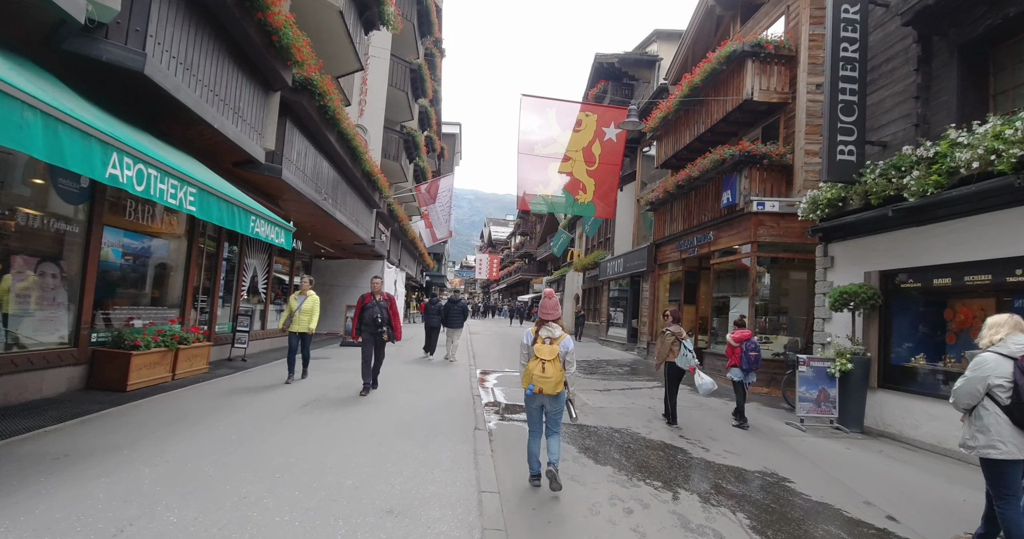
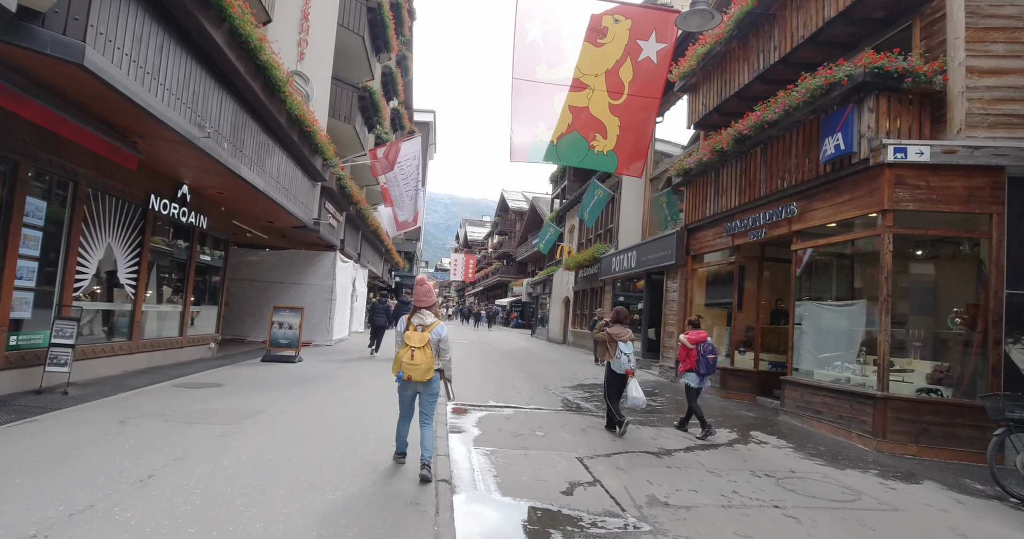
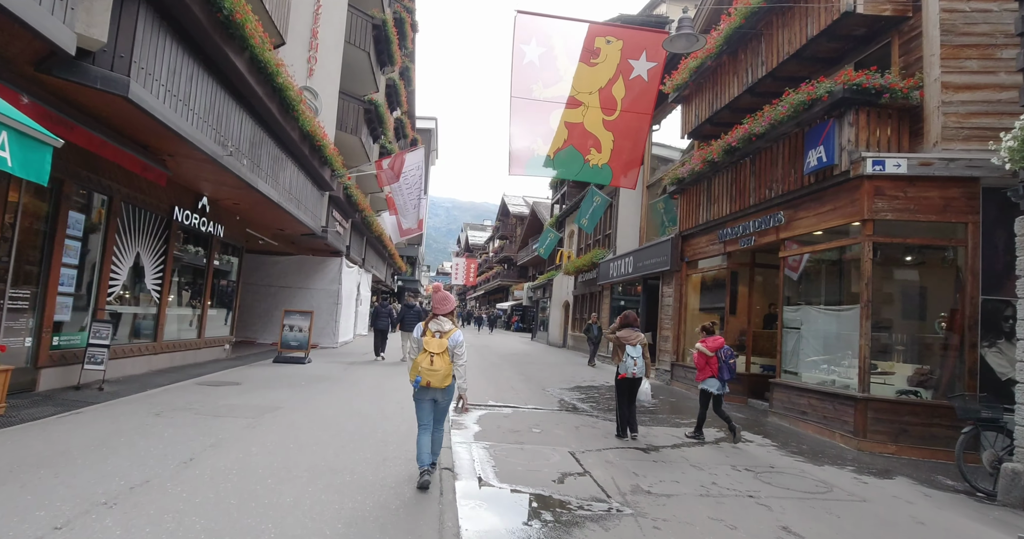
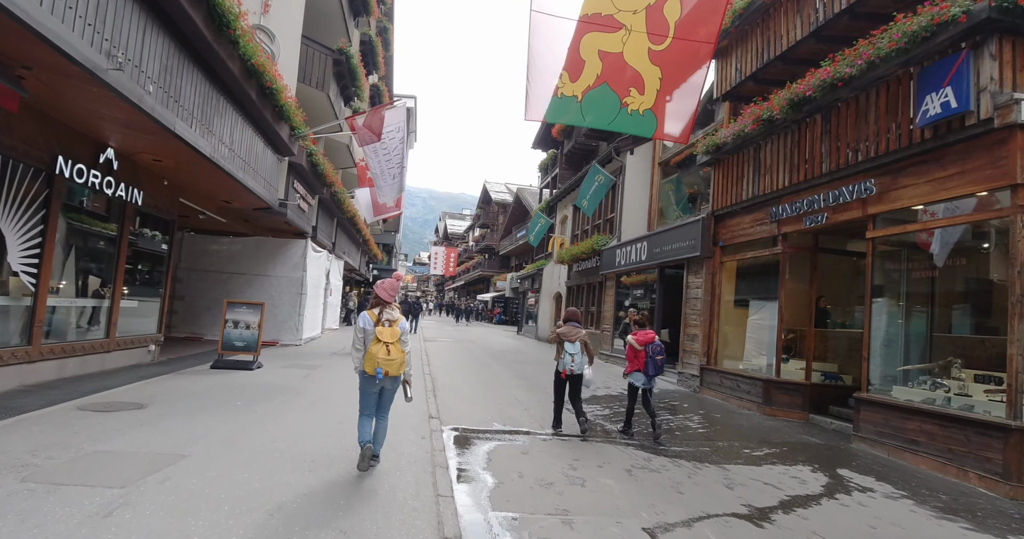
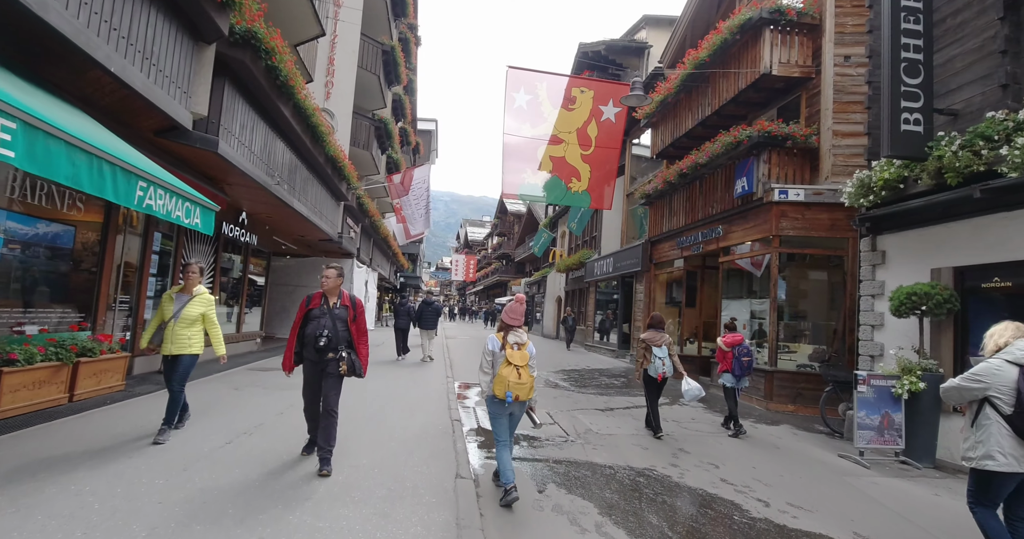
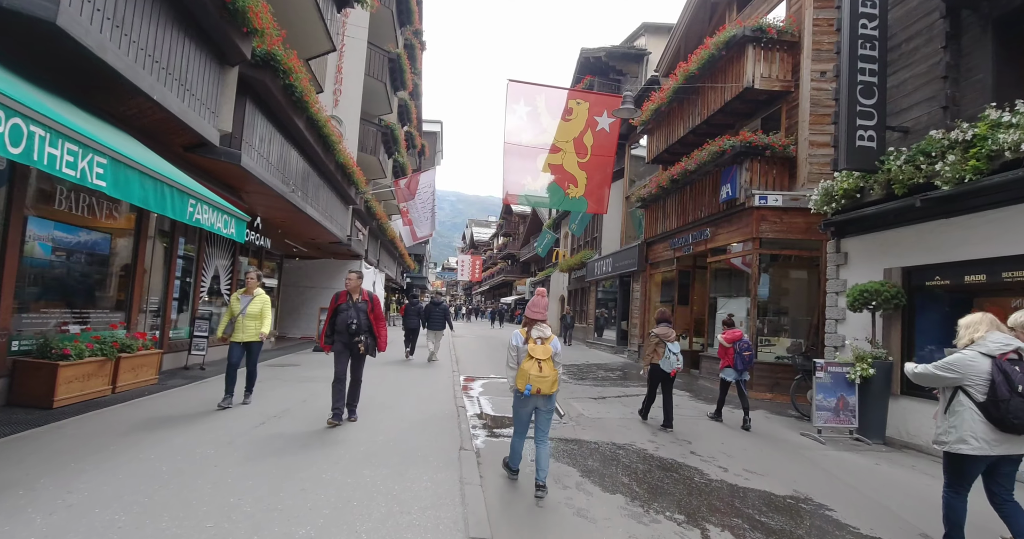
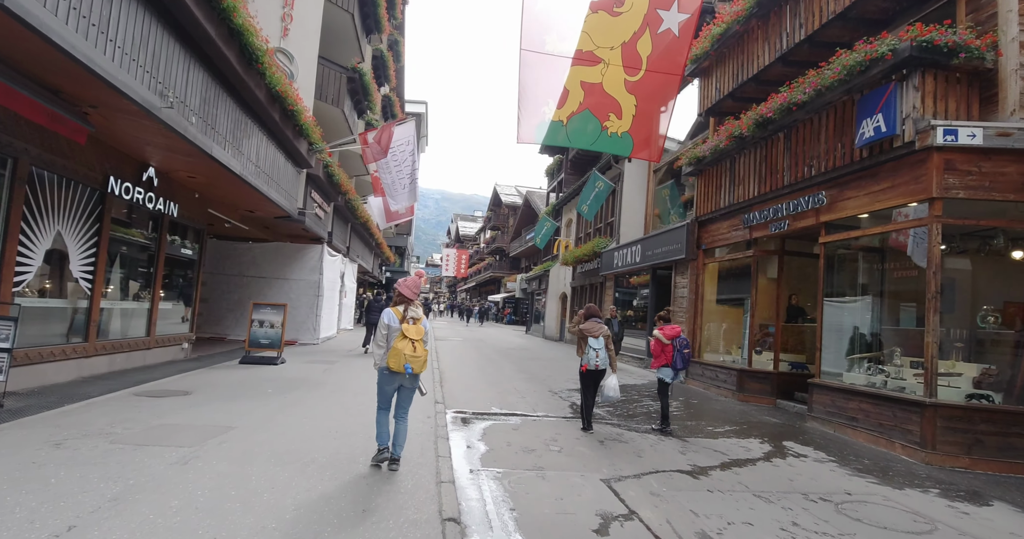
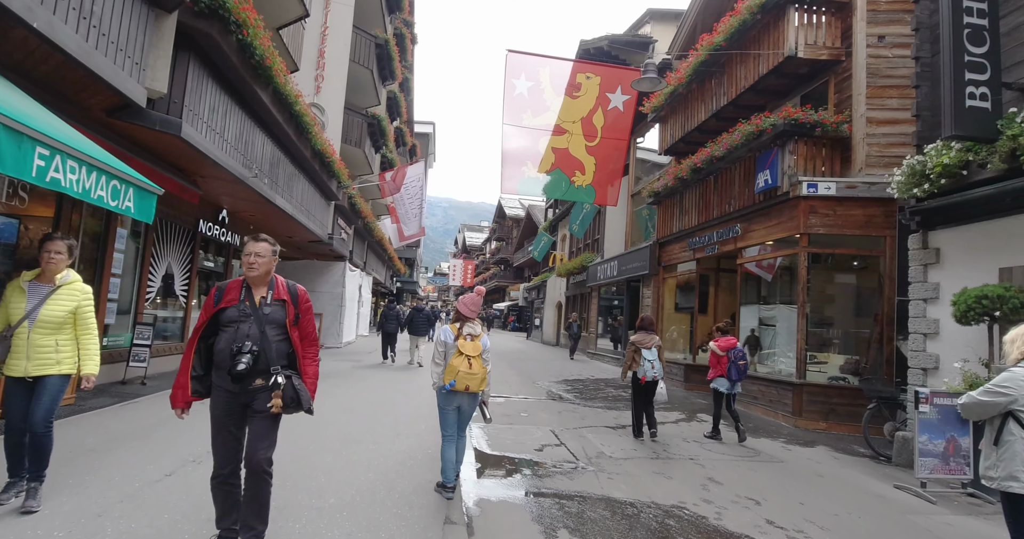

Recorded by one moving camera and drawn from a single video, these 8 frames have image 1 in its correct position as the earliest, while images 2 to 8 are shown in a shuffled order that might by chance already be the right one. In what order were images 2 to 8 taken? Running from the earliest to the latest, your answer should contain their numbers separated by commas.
6, 5, 8, 3, 2, 7, 4
